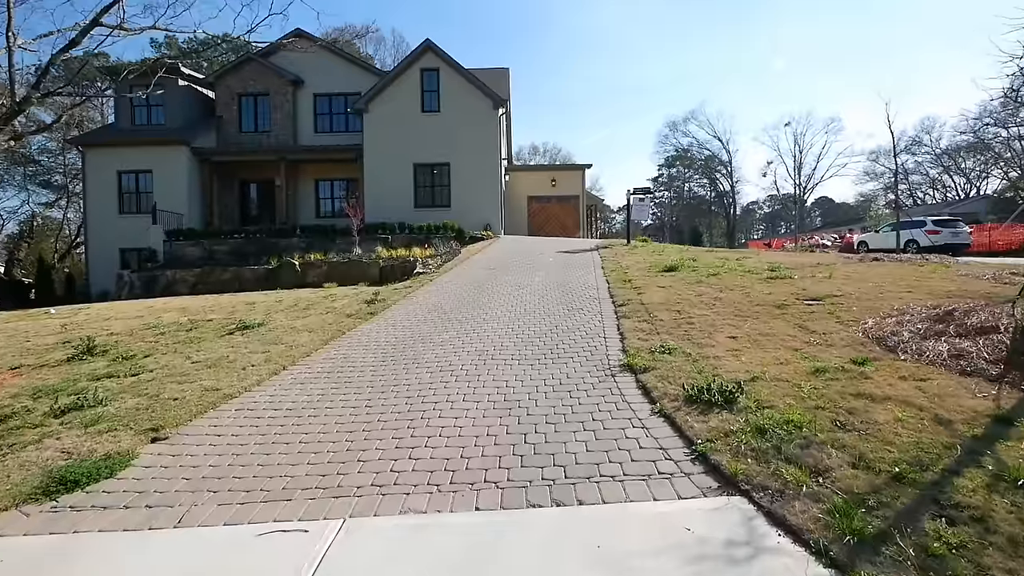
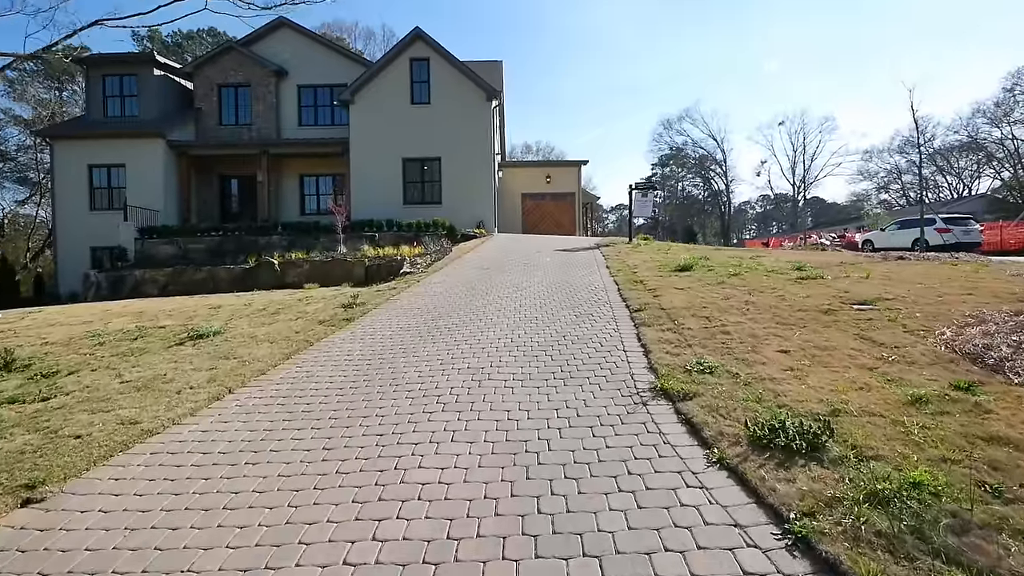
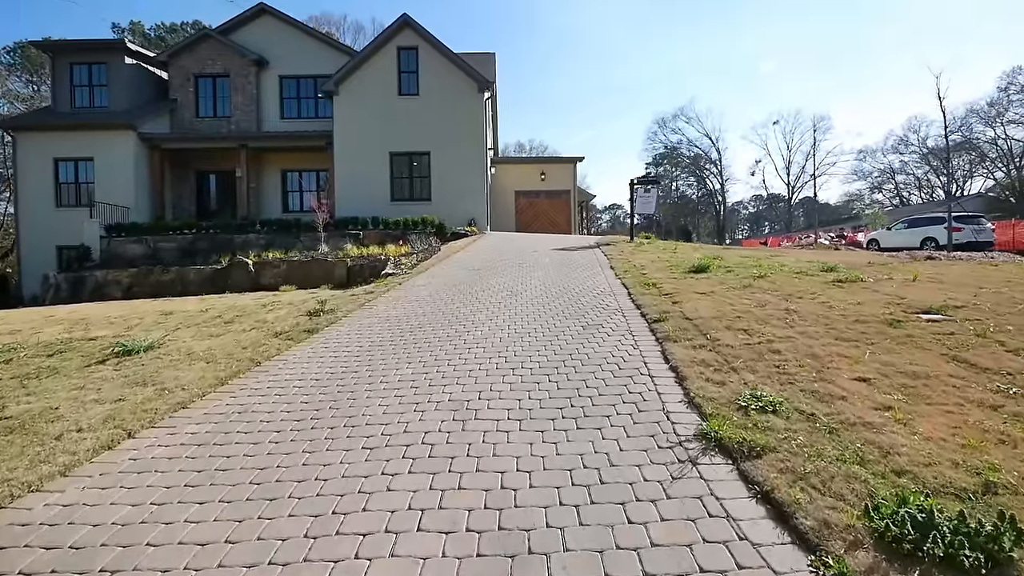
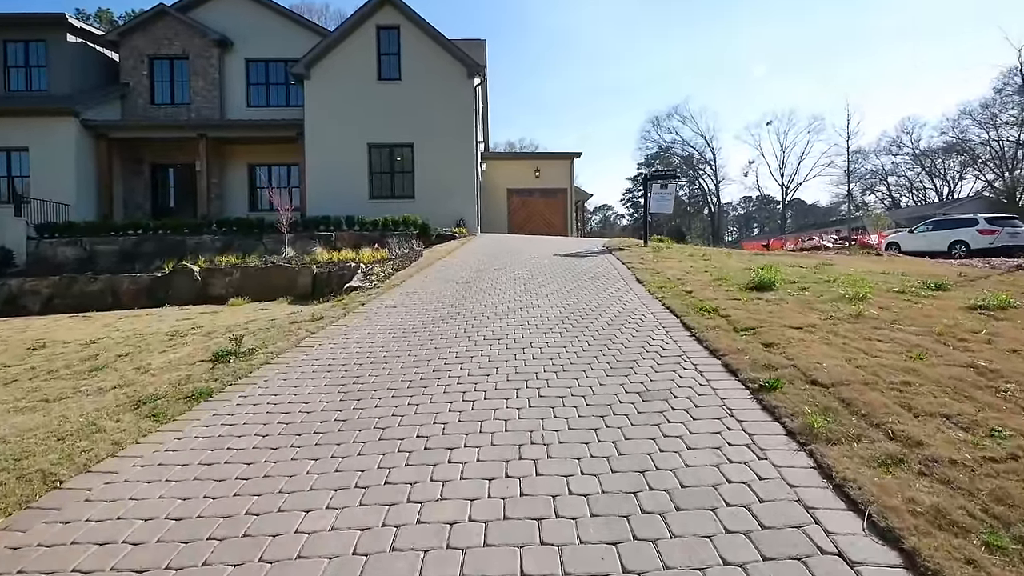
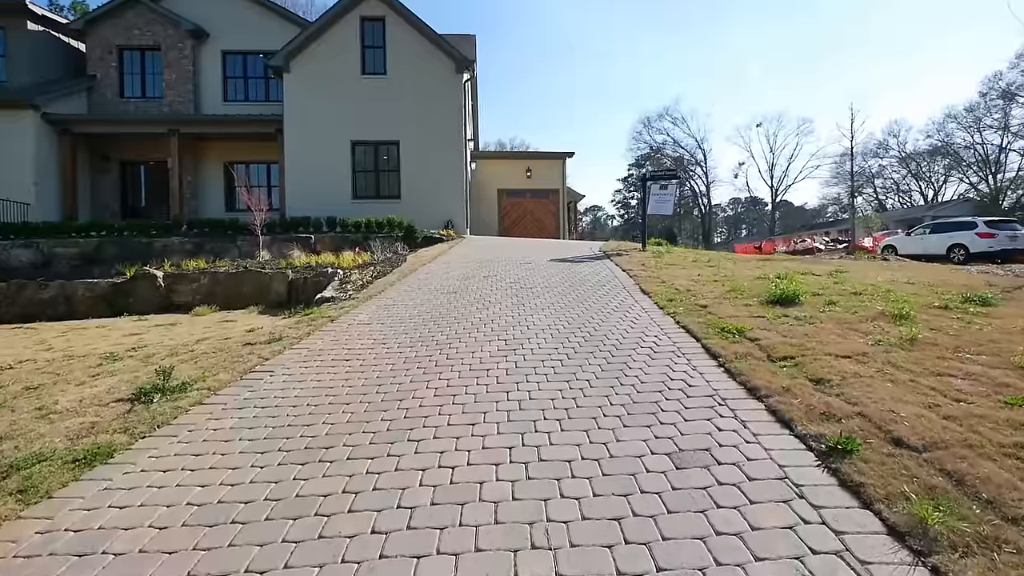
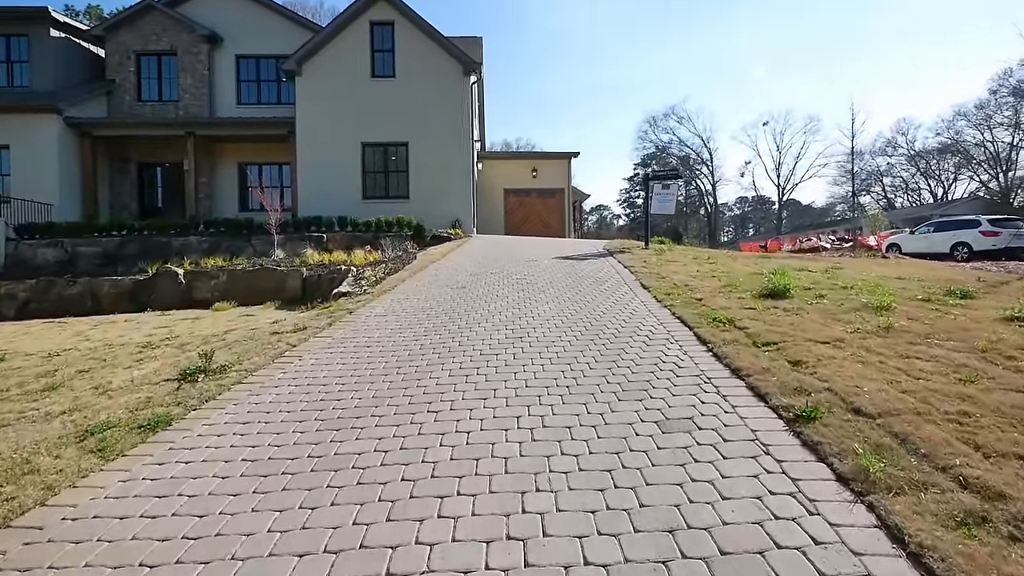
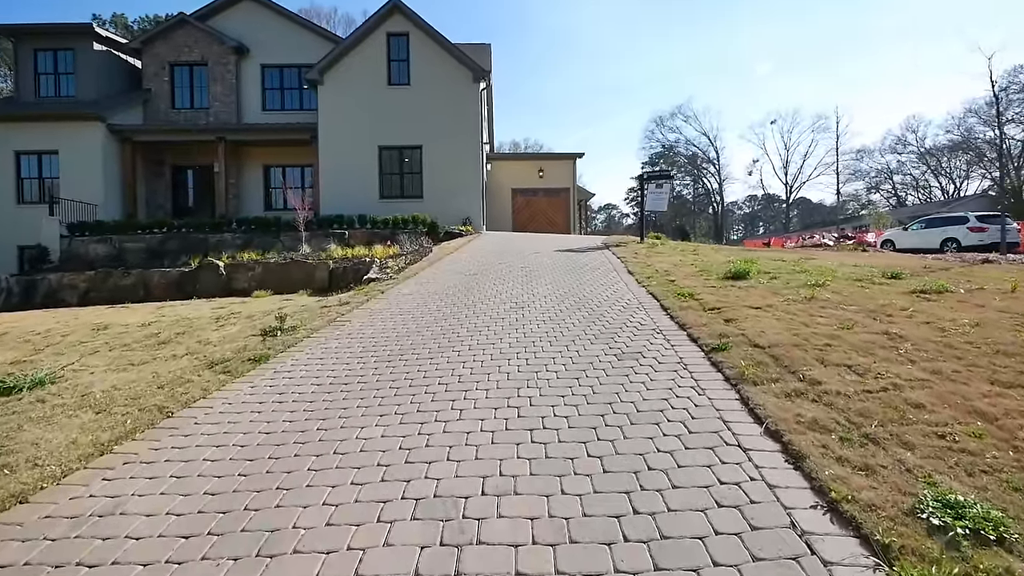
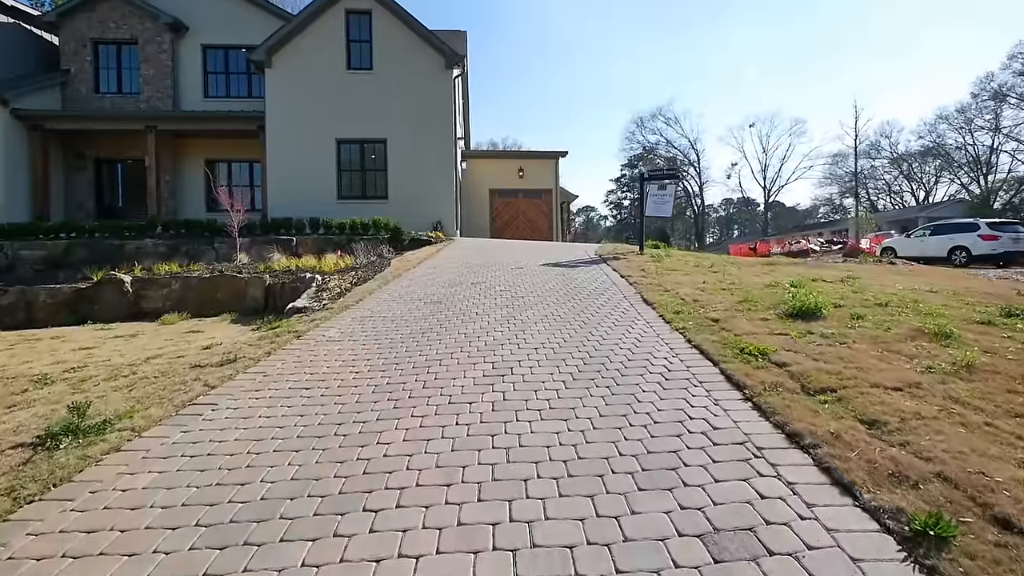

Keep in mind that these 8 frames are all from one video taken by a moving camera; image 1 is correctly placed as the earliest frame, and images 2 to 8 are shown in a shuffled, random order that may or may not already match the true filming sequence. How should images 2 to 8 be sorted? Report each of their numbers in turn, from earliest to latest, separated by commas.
2, 3, 7, 4, 6, 5, 8
